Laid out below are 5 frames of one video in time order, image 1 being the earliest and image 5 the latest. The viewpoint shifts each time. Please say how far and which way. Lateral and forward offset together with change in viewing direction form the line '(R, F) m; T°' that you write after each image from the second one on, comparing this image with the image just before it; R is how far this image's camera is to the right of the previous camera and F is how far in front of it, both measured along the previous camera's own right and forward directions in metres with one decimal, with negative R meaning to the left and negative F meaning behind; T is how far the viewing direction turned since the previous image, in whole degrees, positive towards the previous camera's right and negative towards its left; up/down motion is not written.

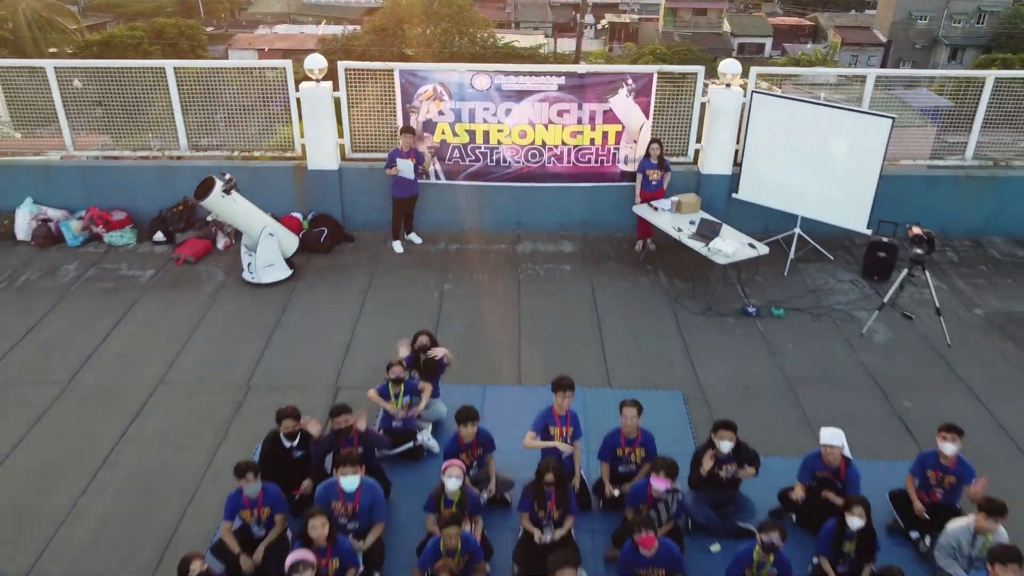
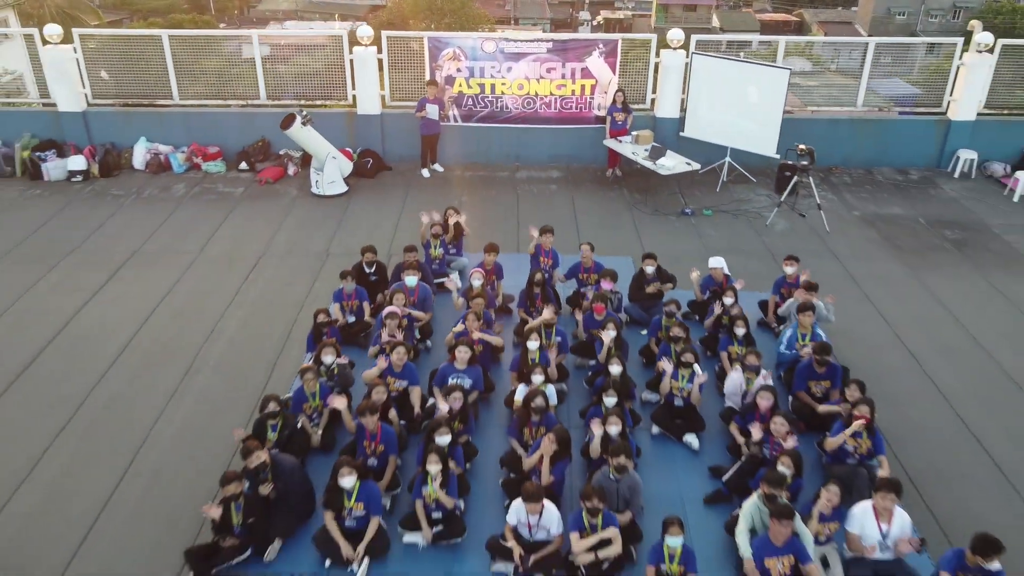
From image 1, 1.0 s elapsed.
(0.0, -2.5) m; 0°
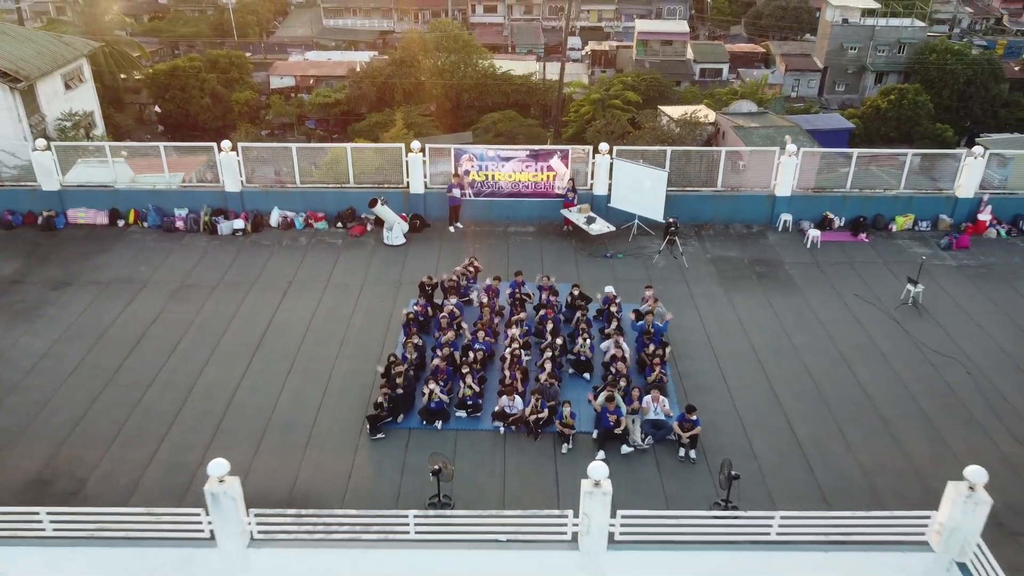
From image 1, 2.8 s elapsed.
(+0.1, -6.5) m; 0°
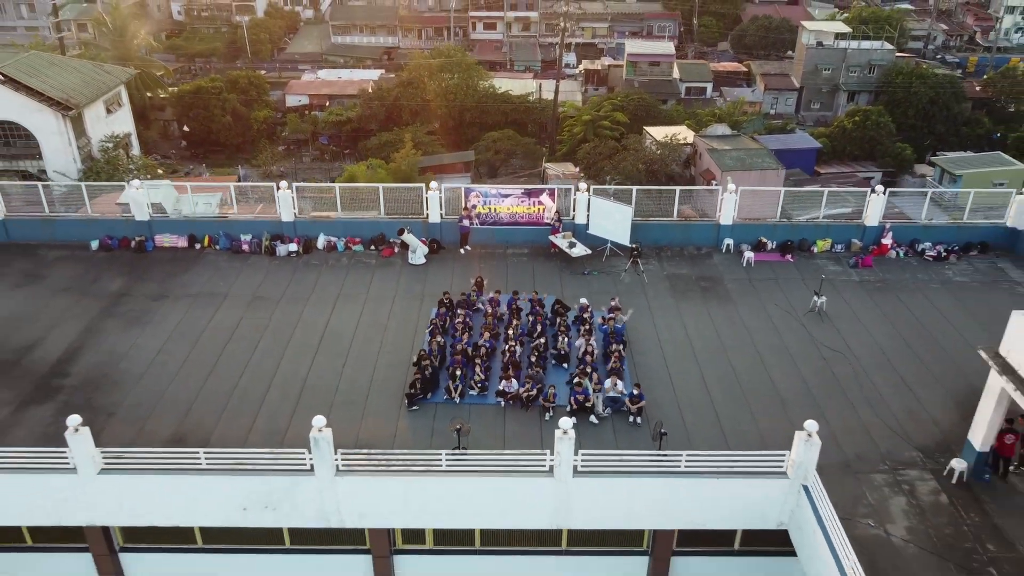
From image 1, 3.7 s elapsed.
(0.0, -4.3) m; 0°
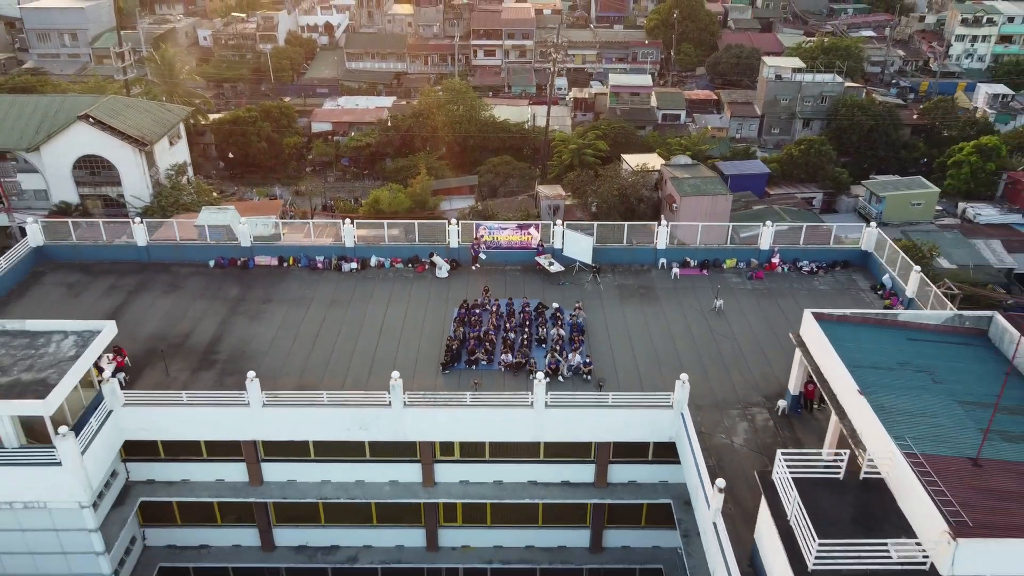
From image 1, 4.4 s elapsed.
(0.0, -8.7) m; 0°
